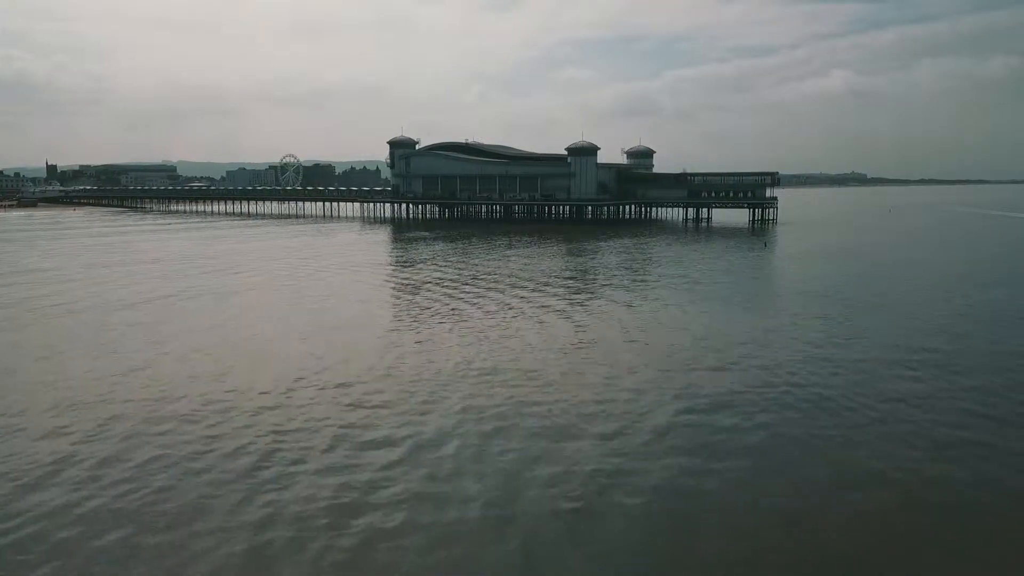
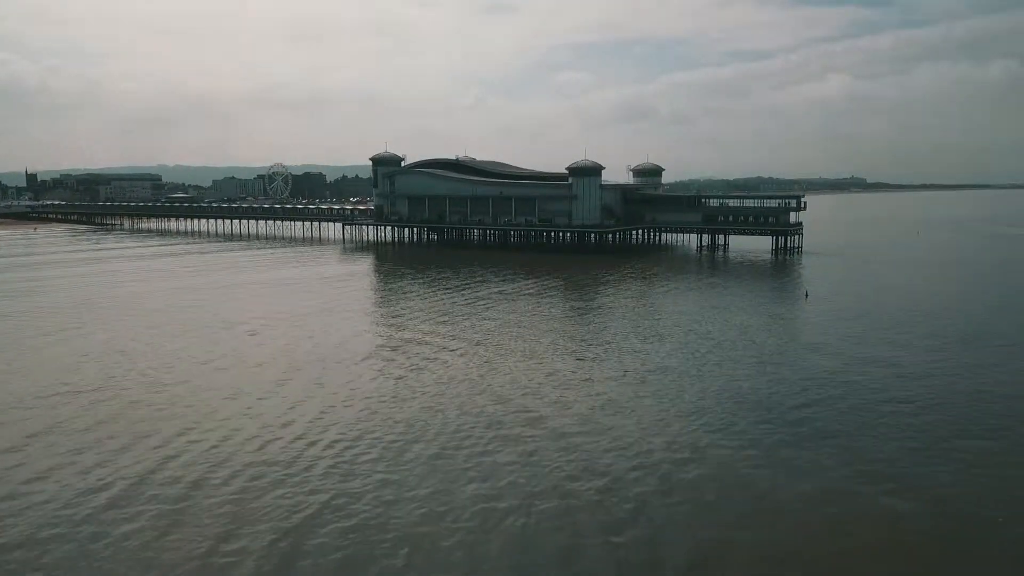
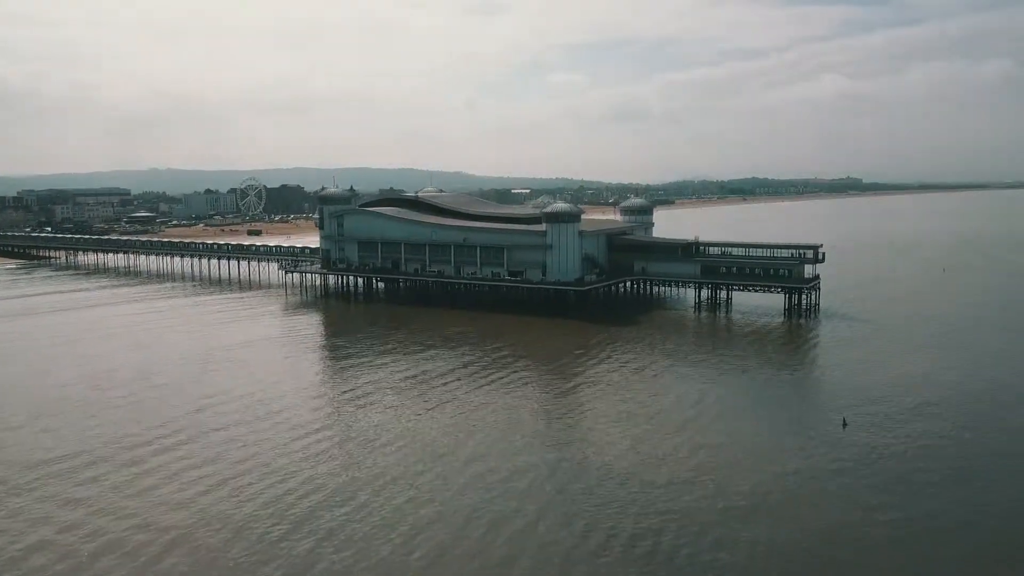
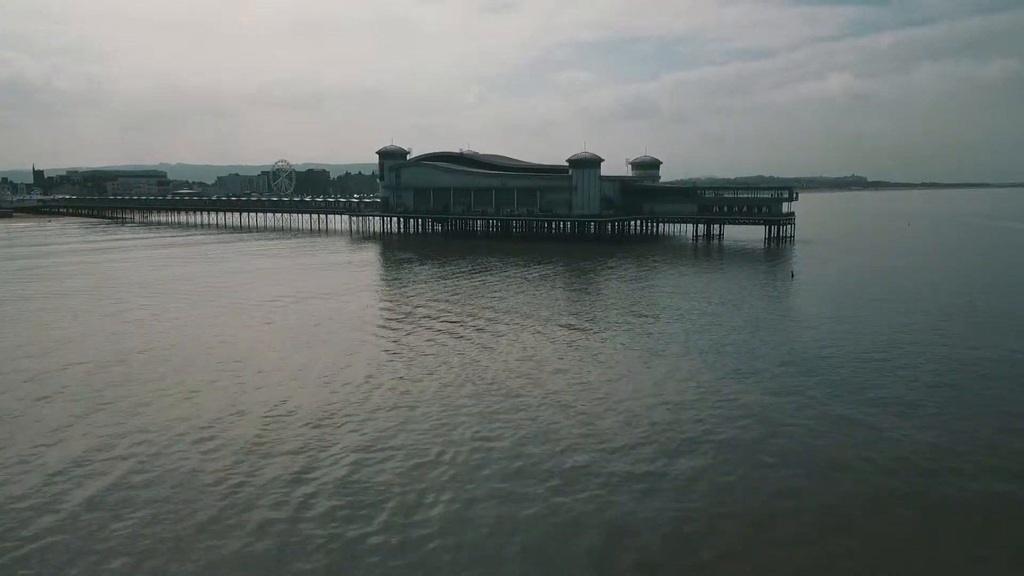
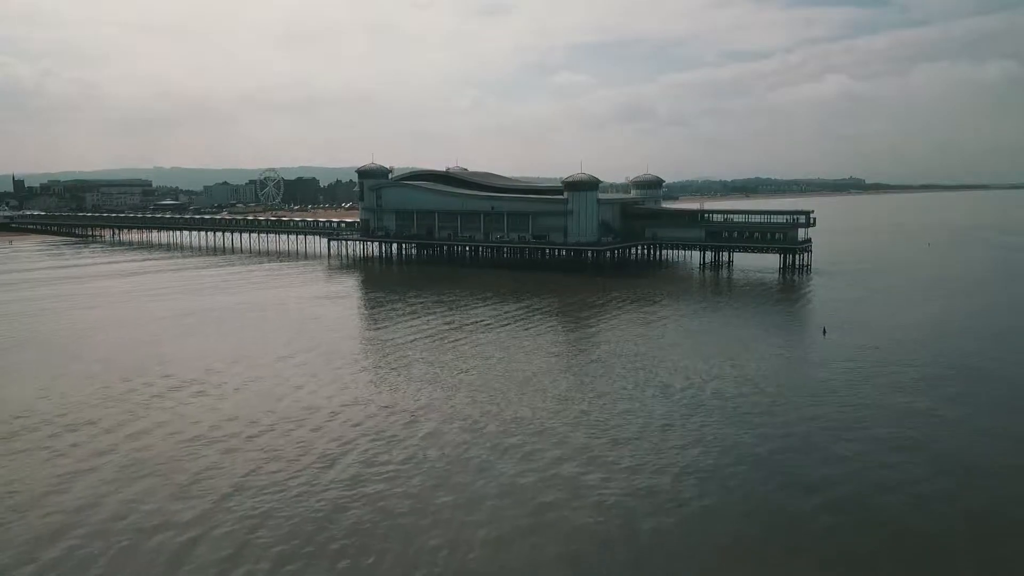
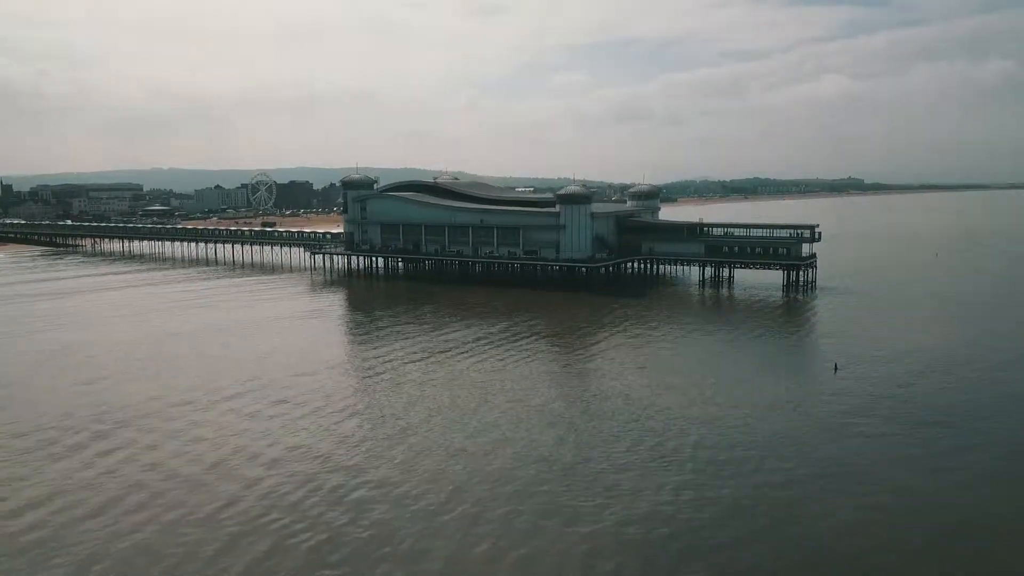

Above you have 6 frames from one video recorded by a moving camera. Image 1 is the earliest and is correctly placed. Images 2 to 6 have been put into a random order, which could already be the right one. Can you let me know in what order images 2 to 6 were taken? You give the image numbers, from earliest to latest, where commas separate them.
4, 2, 5, 6, 3
